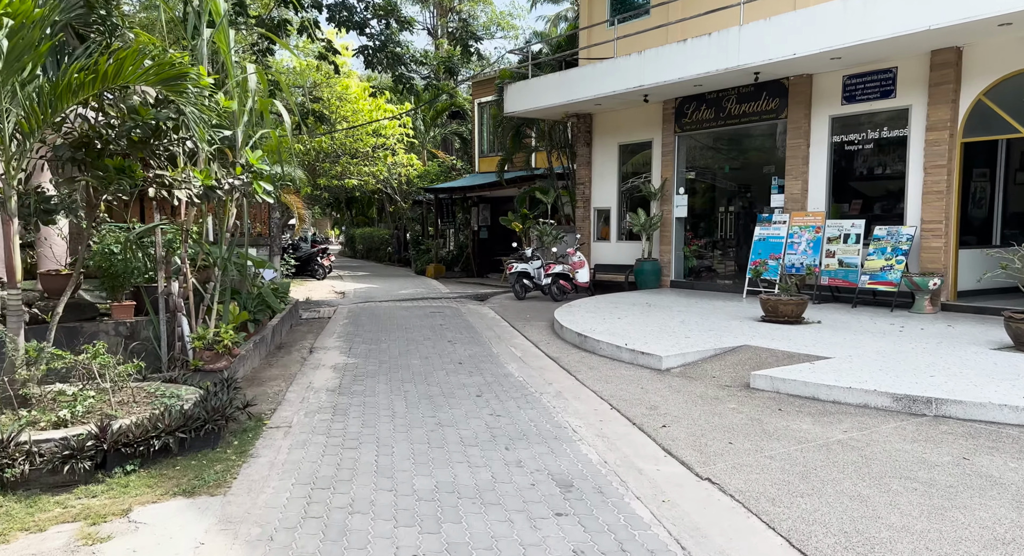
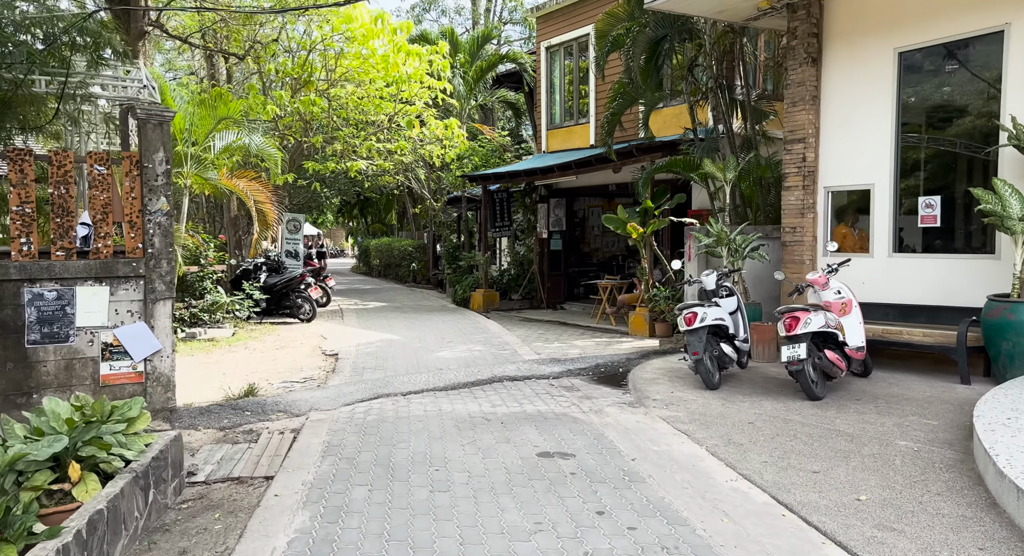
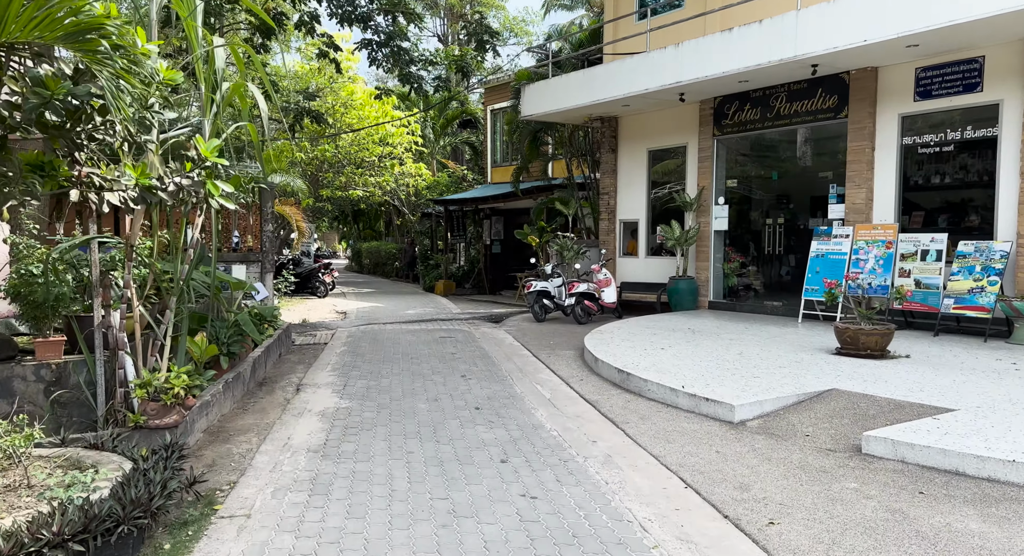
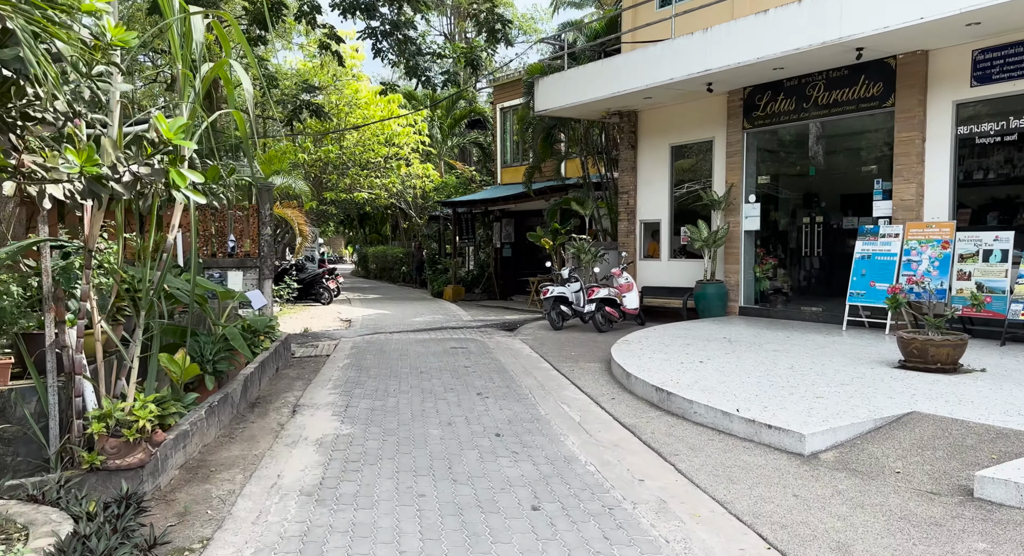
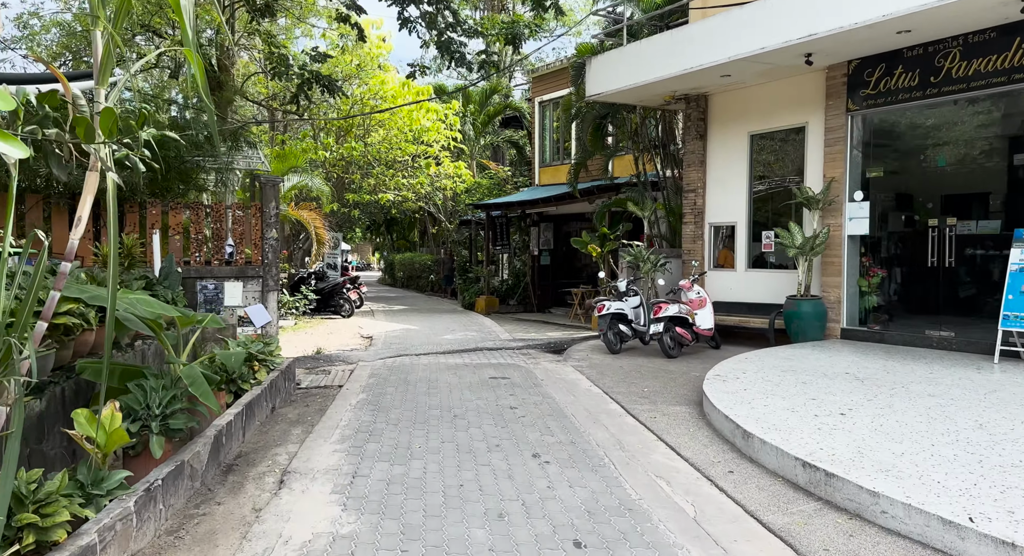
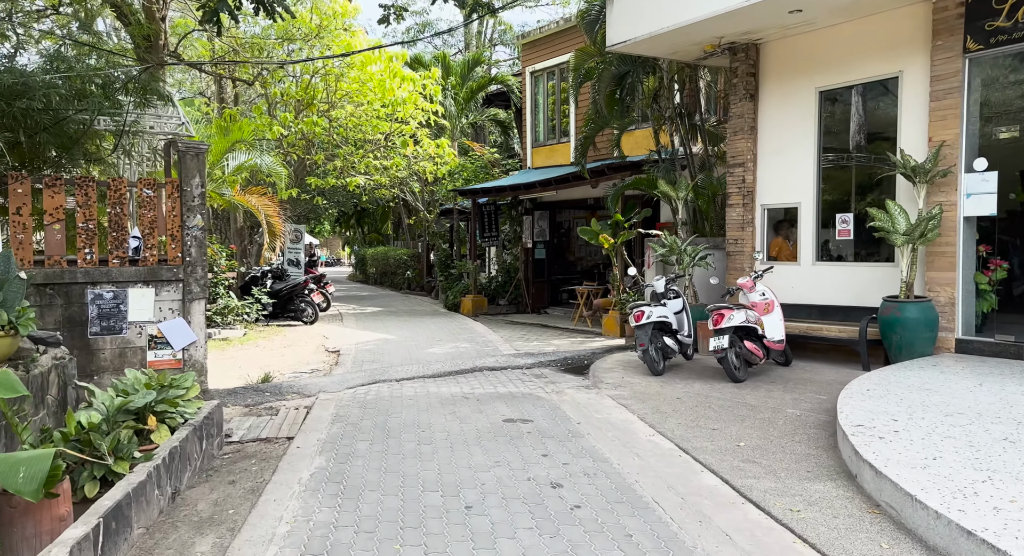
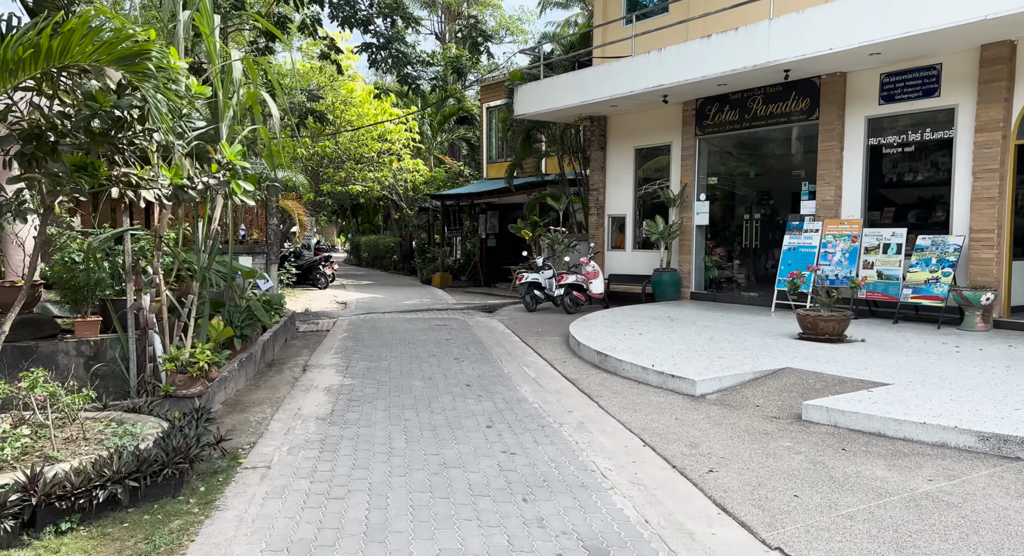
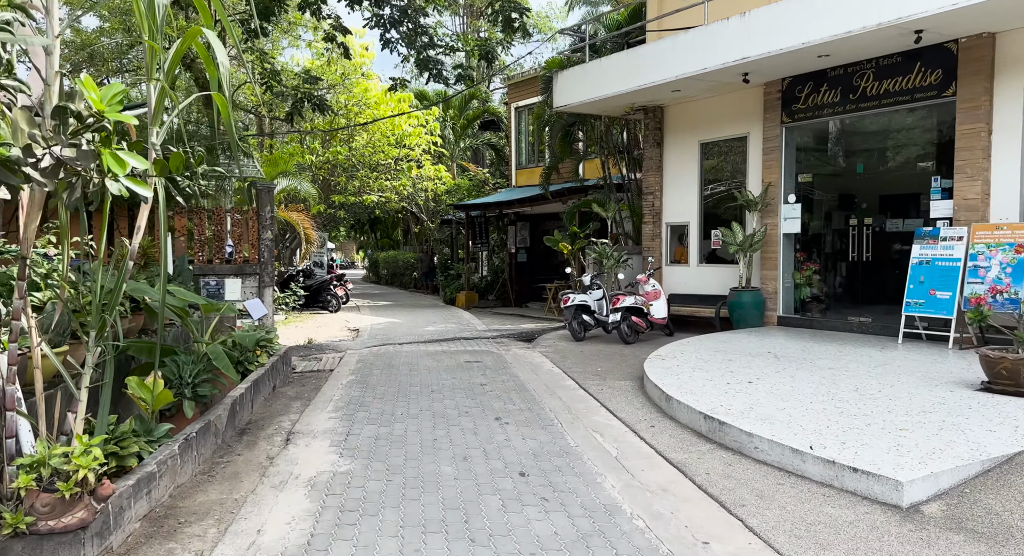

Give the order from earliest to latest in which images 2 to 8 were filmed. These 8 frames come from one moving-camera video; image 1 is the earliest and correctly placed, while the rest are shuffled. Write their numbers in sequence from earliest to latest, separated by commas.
7, 3, 4, 8, 5, 6, 2
